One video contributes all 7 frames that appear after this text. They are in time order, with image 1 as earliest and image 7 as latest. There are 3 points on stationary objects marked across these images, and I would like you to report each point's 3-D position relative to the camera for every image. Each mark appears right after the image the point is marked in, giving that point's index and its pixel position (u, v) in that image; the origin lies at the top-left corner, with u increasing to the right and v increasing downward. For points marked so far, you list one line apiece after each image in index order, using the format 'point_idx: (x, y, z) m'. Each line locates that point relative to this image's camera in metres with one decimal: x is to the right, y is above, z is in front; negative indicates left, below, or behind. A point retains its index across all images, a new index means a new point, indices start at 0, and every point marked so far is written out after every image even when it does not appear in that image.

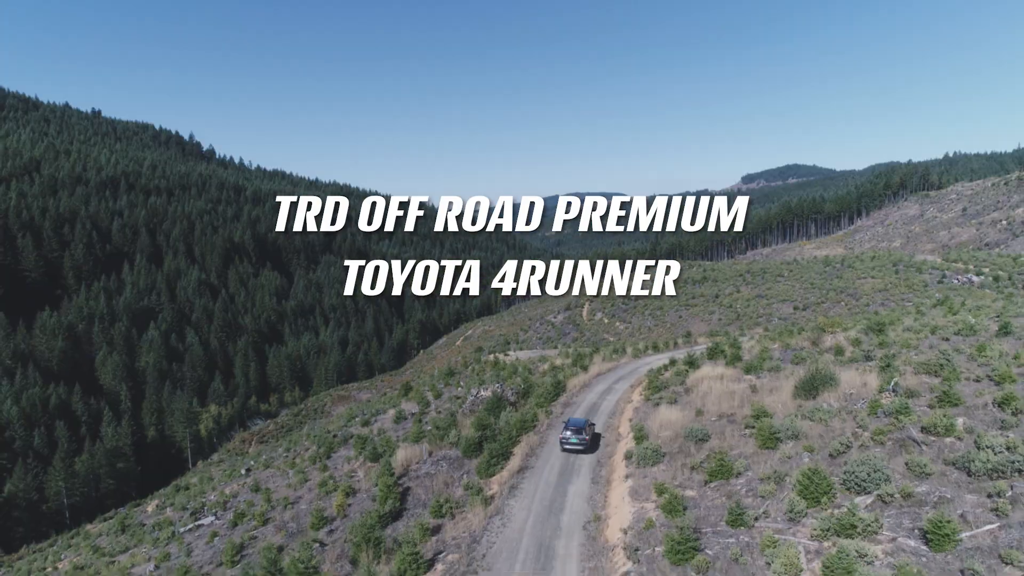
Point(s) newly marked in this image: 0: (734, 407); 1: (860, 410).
0: (+7.3, -3.9, +16.2) m
1: (+9.3, -3.3, +13.2) m
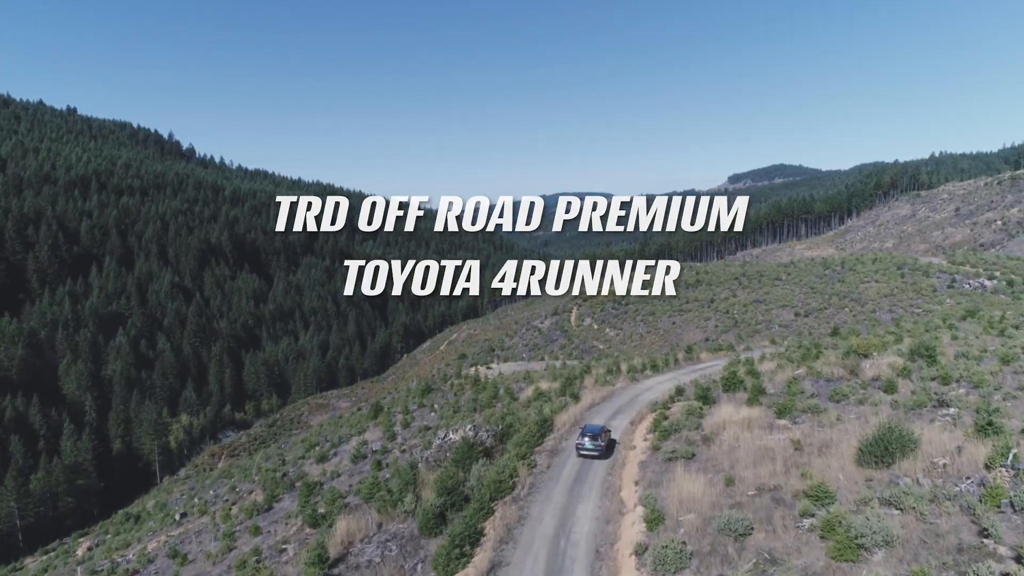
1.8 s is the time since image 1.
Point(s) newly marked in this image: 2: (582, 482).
0: (+6.5, -4.6, +12.1) m
1: (+8.6, -4.0, +9.3) m
2: (+2.3, -6.3, +16.0) m
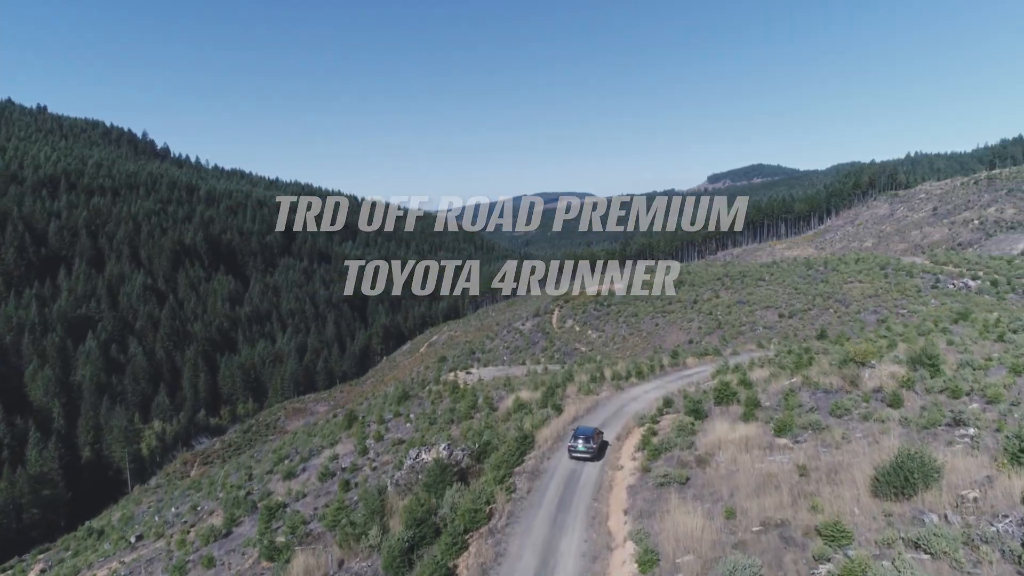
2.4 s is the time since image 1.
0: (+5.9, -4.8, +10.8) m
1: (+8.2, -4.1, +8.0) m
2: (+1.6, -6.5, +14.5) m
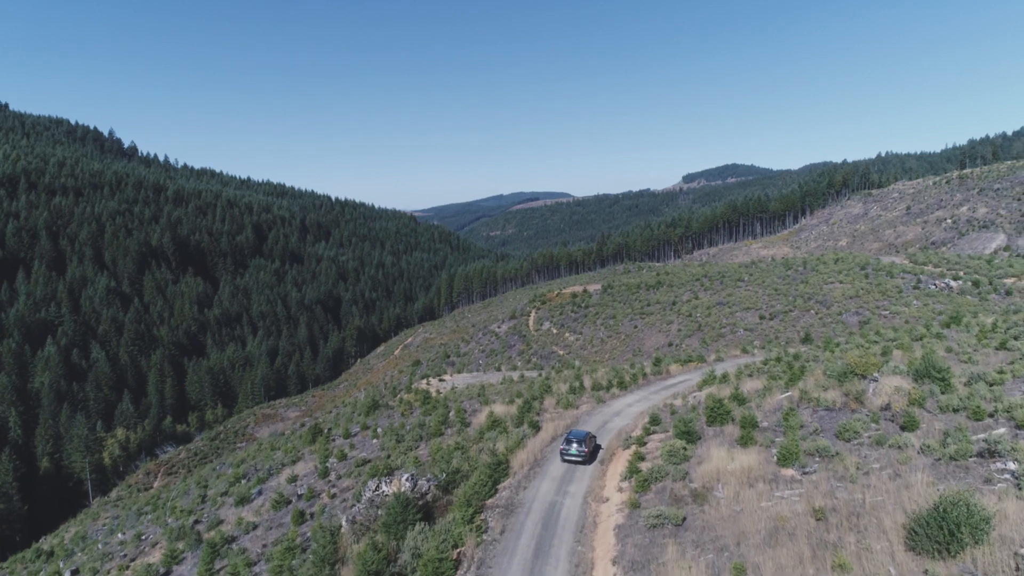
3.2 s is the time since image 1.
0: (+5.3, -5.0, +9.1) m
1: (+7.7, -4.4, +6.4) m
2: (+0.8, -6.8, +12.6) m
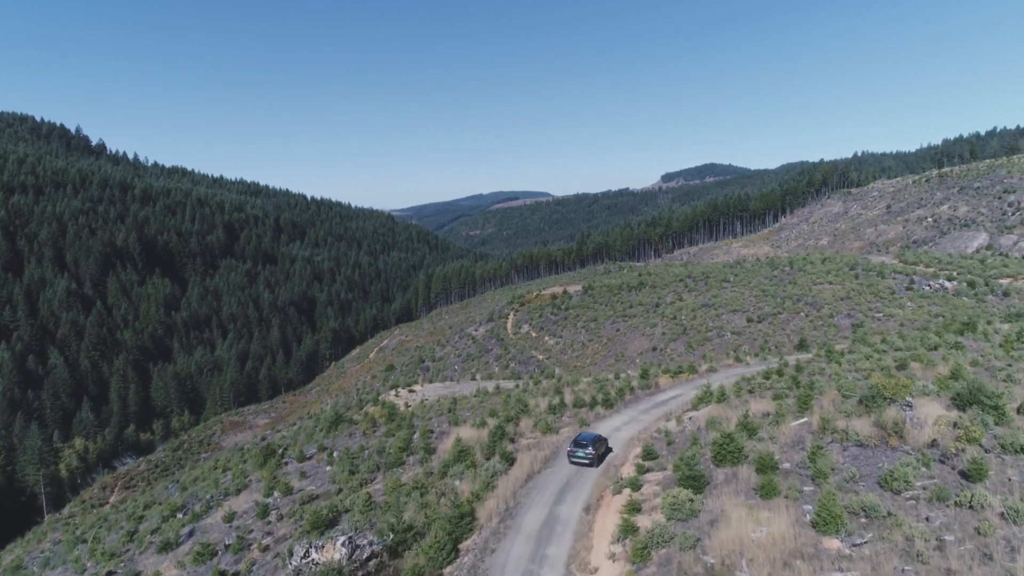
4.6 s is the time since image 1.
0: (+4.7, -5.3, +6.1) m
1: (+7.2, -4.7, +3.5) m
2: (0.0, -7.1, +9.5) m
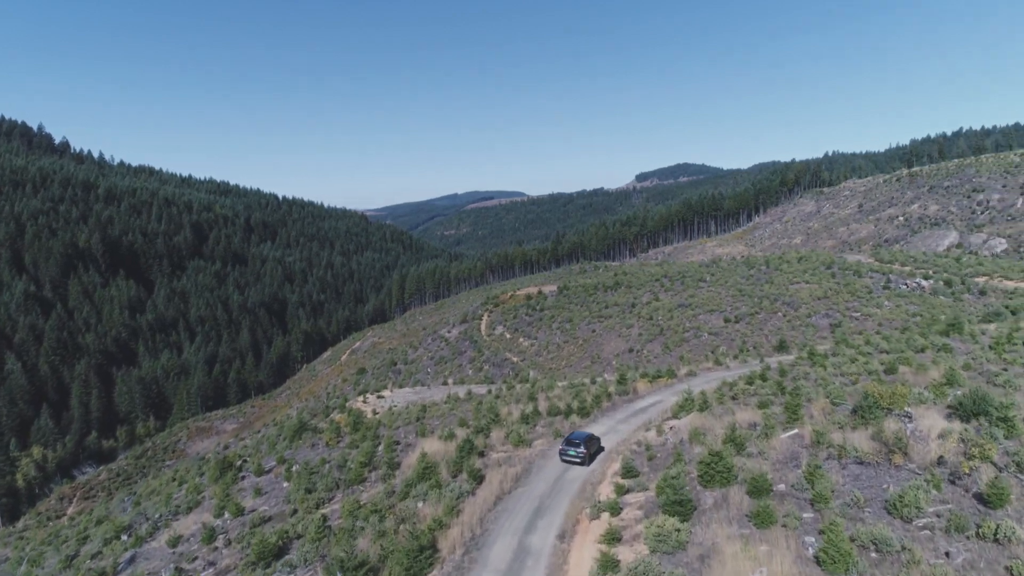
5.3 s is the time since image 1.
0: (+4.2, -5.4, +4.8) m
1: (+6.7, -4.7, +2.3) m
2: (-0.6, -7.2, +7.9) m
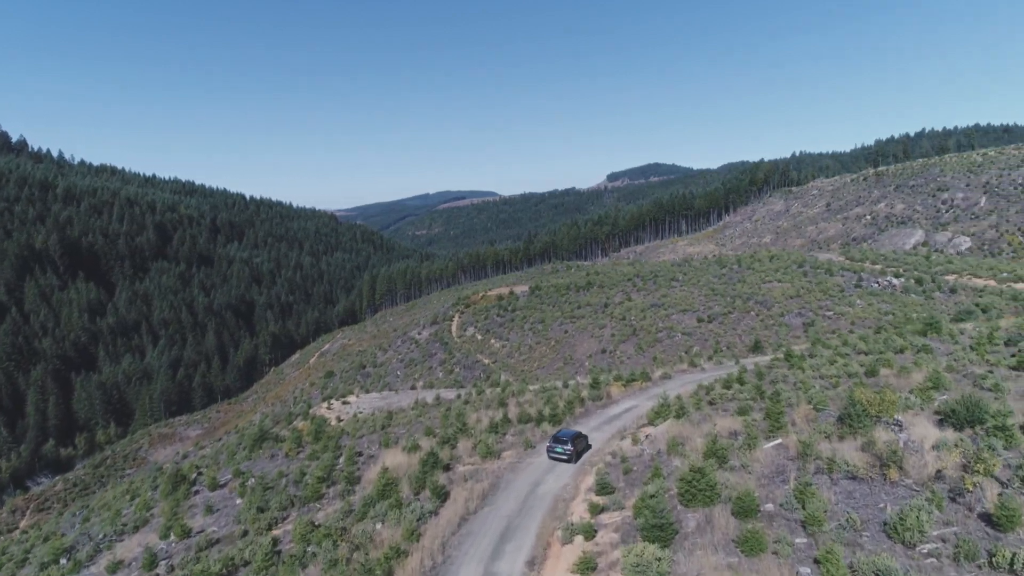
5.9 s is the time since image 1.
0: (+3.7, -5.4, +3.7) m
1: (+6.4, -4.7, +1.3) m
2: (-1.2, -7.2, +6.5) m
